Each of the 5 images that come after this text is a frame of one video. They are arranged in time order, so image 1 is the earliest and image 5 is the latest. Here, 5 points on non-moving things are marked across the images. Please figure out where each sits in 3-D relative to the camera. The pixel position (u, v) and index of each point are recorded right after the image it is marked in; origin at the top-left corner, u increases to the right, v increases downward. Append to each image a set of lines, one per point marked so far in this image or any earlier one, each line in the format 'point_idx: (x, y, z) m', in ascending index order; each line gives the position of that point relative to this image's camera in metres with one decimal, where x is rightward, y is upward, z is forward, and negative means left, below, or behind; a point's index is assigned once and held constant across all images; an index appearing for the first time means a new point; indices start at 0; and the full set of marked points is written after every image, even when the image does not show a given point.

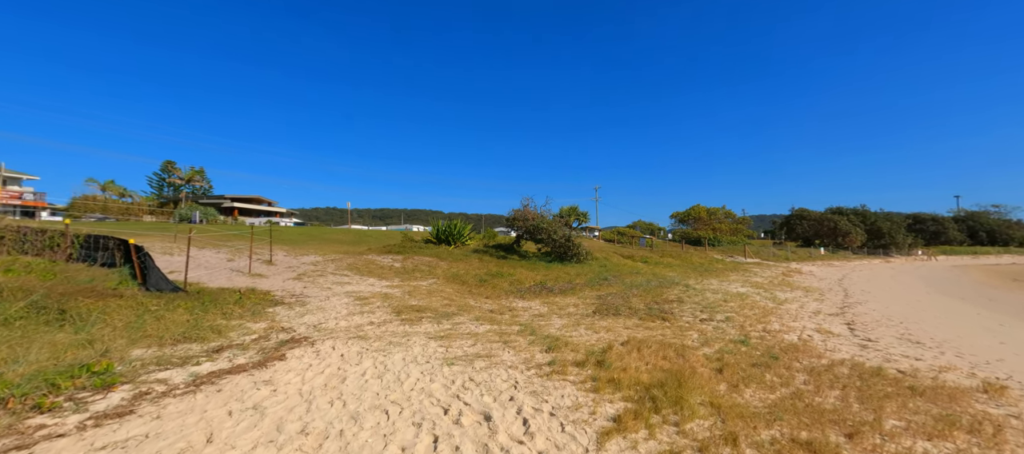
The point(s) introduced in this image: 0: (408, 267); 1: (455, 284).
0: (-3.6, -1.4, +13.7) m
1: (-1.5, -1.5, +10.2) m
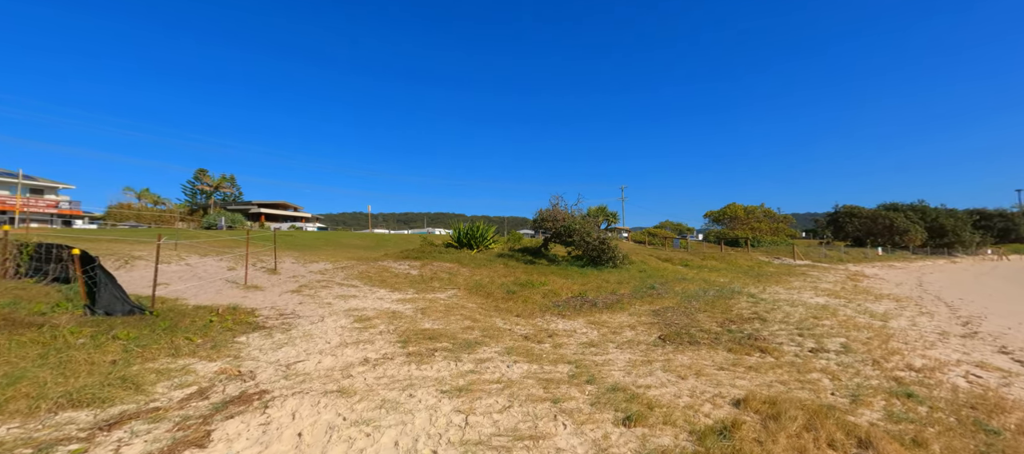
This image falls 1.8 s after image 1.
0: (-2.6, -1.5, +12.2) m
1: (-0.7, -1.5, +8.6) m
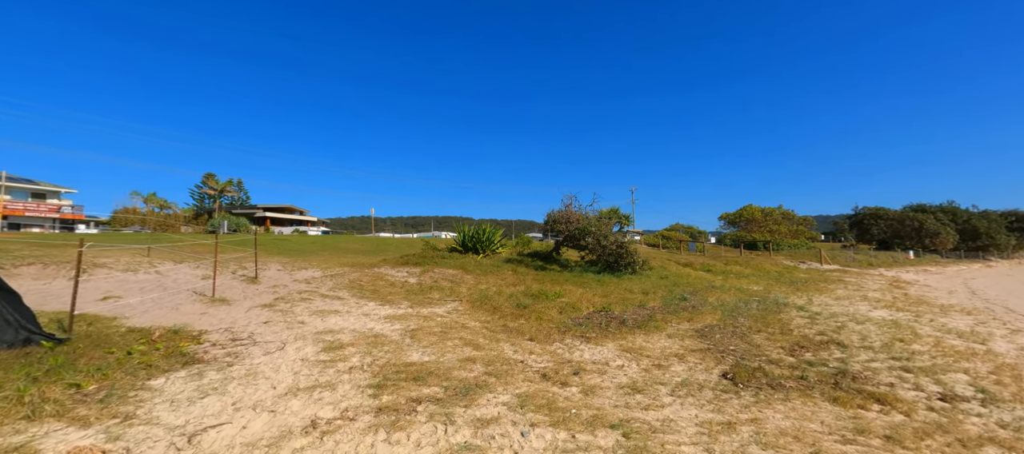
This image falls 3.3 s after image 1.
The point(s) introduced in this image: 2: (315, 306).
0: (-2.4, -1.6, +10.9) m
1: (-0.5, -1.6, +7.3) m
2: (-3.7, -1.5, +7.5) m
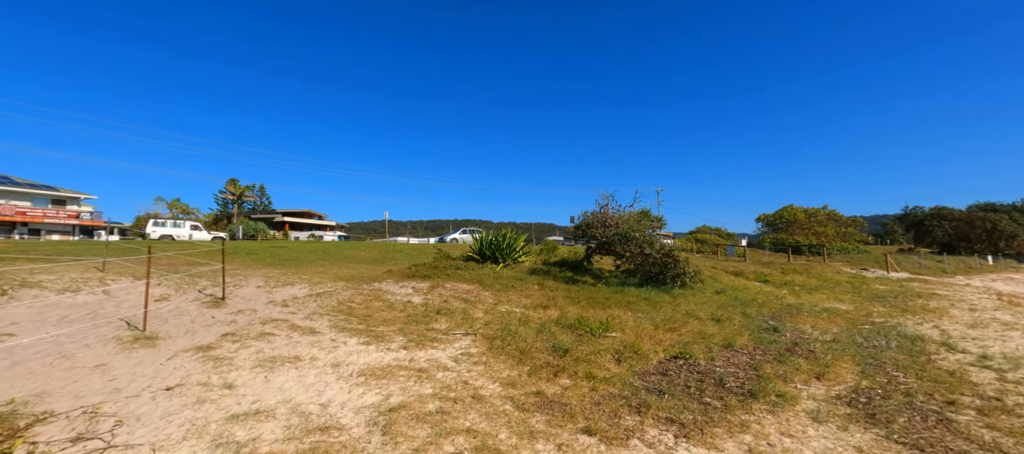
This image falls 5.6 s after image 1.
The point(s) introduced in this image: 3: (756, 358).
0: (-1.7, -1.7, +8.7) m
1: (-0.1, -1.7, +5.0) m
2: (-3.3, -1.6, +5.4) m
3: (+3.2, -1.7, +5.2) m
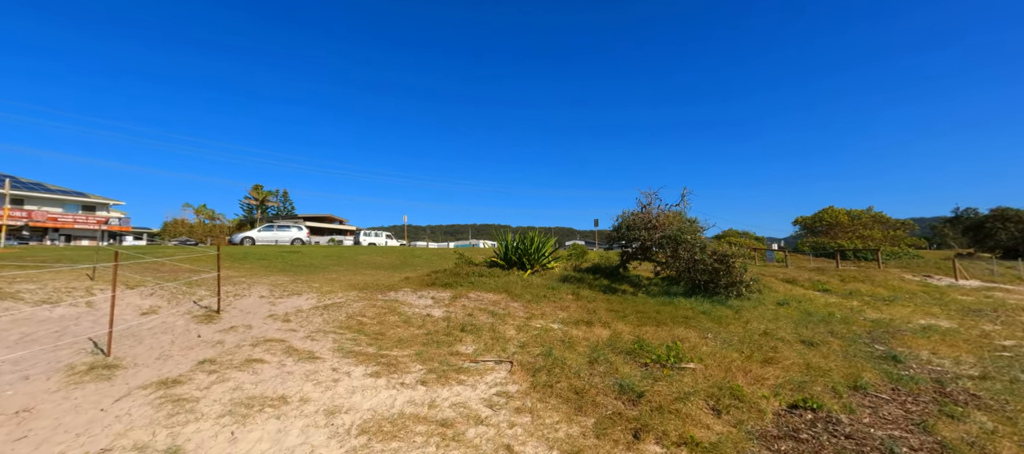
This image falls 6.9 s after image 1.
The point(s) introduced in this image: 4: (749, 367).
0: (-1.1, -1.7, +7.4) m
1: (+0.4, -1.7, +3.6) m
2: (-2.7, -1.7, +4.2) m
3: (+3.7, -1.7, +3.7) m
4: (+2.8, -1.6, +4.8) m
